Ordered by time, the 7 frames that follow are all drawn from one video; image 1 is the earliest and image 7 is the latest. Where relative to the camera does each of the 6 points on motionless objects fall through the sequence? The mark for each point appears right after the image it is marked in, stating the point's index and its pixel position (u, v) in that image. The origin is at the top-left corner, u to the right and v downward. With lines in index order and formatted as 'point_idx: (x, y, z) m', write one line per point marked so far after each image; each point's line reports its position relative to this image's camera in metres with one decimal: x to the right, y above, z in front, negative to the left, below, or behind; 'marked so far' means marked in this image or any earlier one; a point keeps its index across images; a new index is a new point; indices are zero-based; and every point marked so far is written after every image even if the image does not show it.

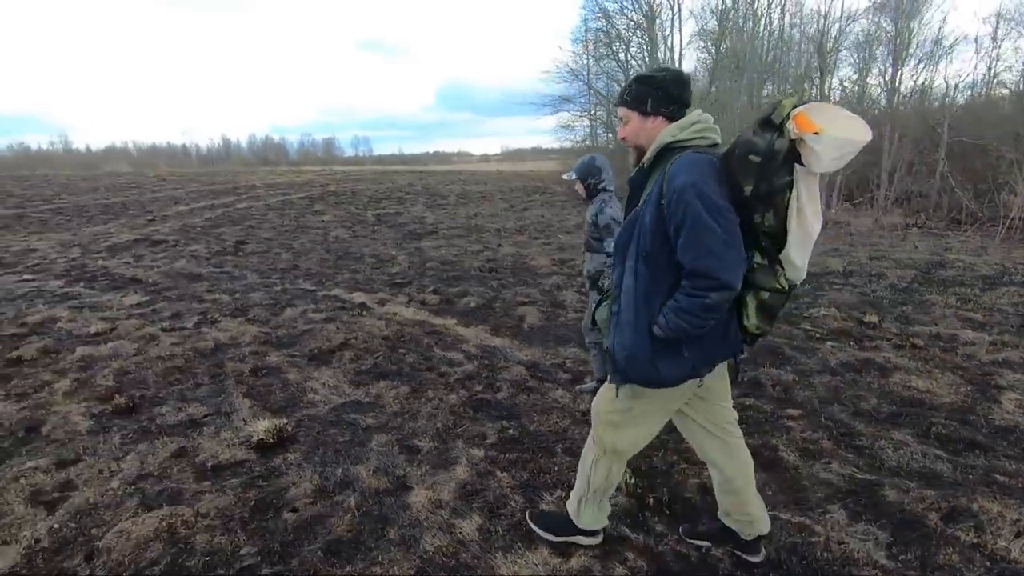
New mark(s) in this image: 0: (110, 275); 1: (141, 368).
0: (-7.6, +0.3, +10.2) m
1: (-3.5, -0.8, +5.1) m
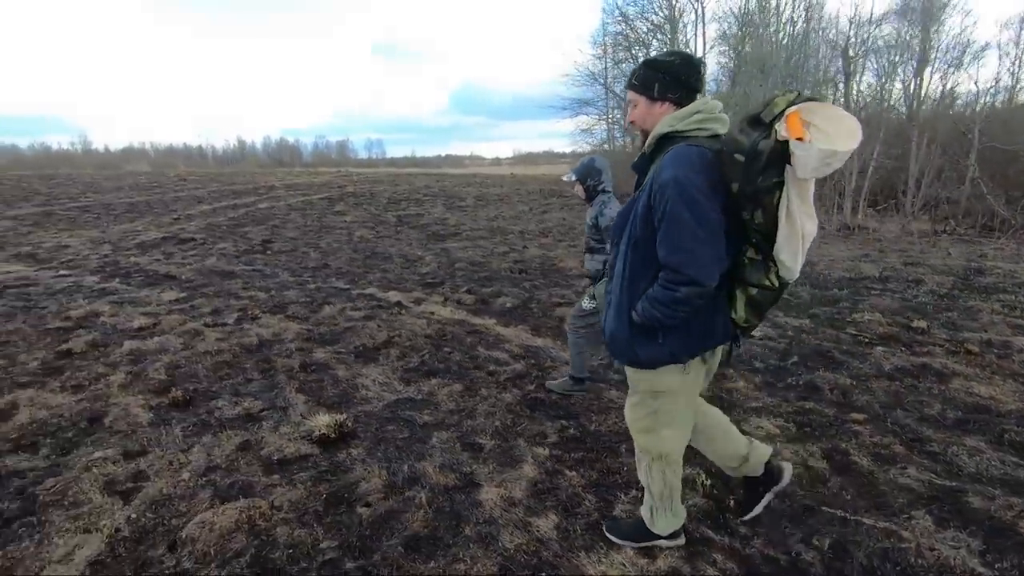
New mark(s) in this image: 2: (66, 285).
0: (-7.1, +0.3, +10.3) m
1: (-3.1, -0.7, +5.1) m
2: (-7.6, 0.0, +9.1) m
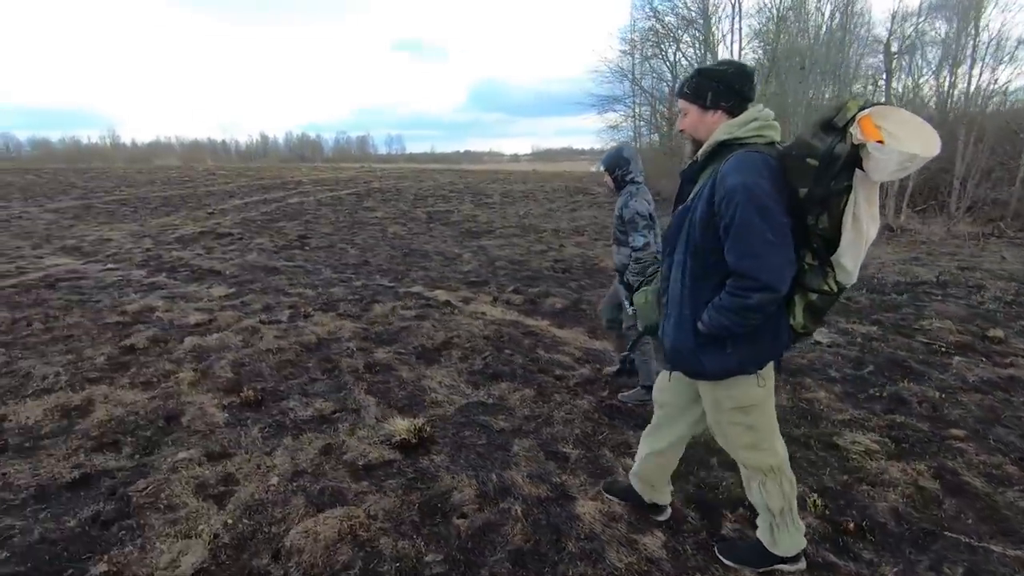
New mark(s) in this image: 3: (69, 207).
0: (-6.3, +0.4, +10.4) m
1: (-2.4, -0.7, +5.1) m
2: (-6.9, +0.2, +9.2) m
3: (-16.3, +3.0, +19.6) m
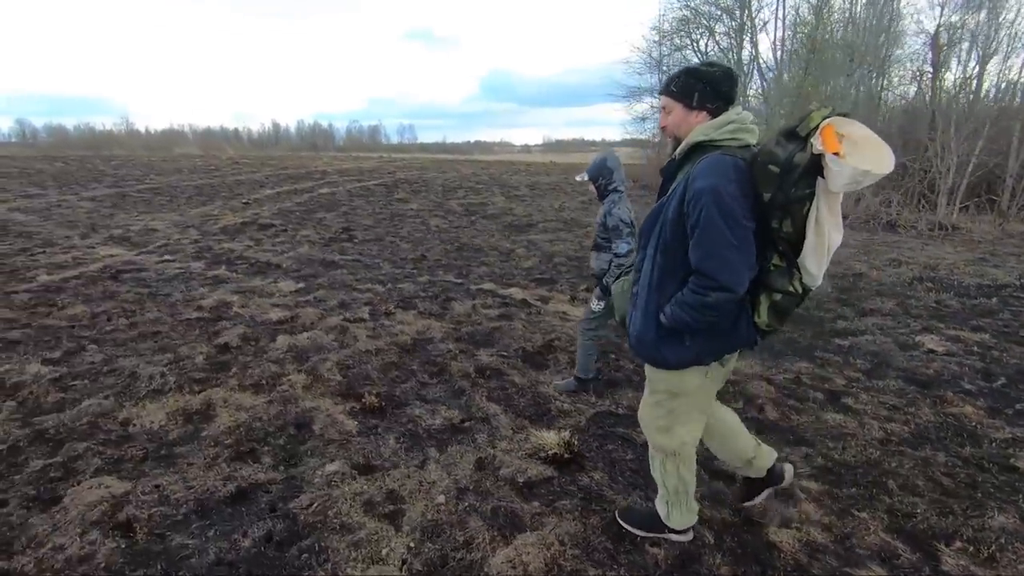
0: (-5.2, +0.6, +10.3) m
1: (-1.4, -0.7, +5.0) m
2: (-5.7, +0.3, +9.1) m
3: (-14.9, +3.4, +19.6) m
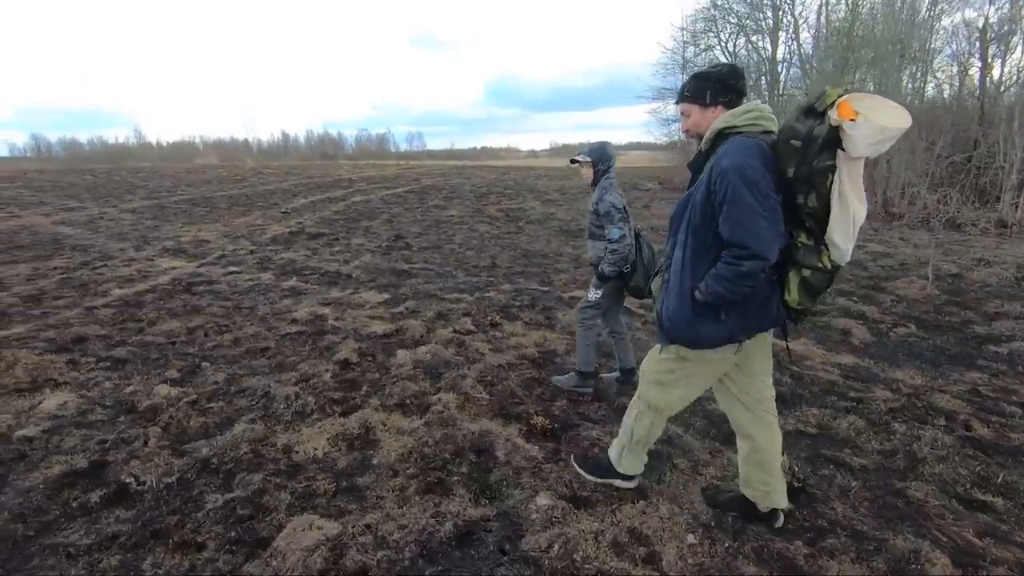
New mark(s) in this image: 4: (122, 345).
0: (-3.8, +0.4, +10.1) m
1: (-0.1, -0.8, +4.7) m
2: (-4.4, +0.1, +8.9) m
3: (-13.5, +2.9, +19.6) m
4: (-4.2, -0.6, +5.8) m
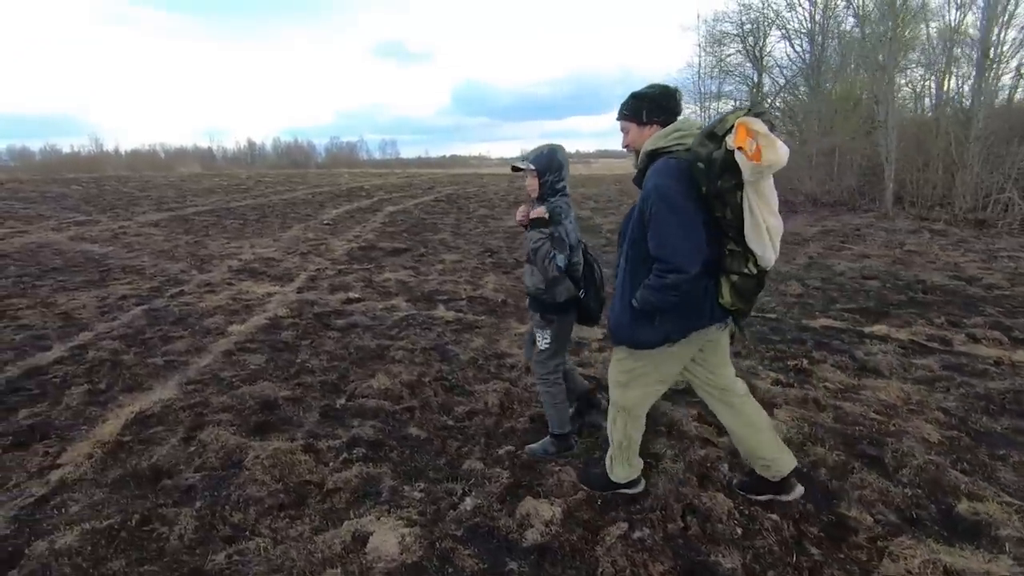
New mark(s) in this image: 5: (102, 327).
0: (-1.1, -0.1, +8.5) m
1: (+2.8, -1.1, +3.3) m
2: (-1.7, -0.4, +7.3) m
3: (-11.3, +2.2, +17.5) m
4: (-1.3, -1.0, +4.2) m
5: (-5.3, -0.5, +6.9) m
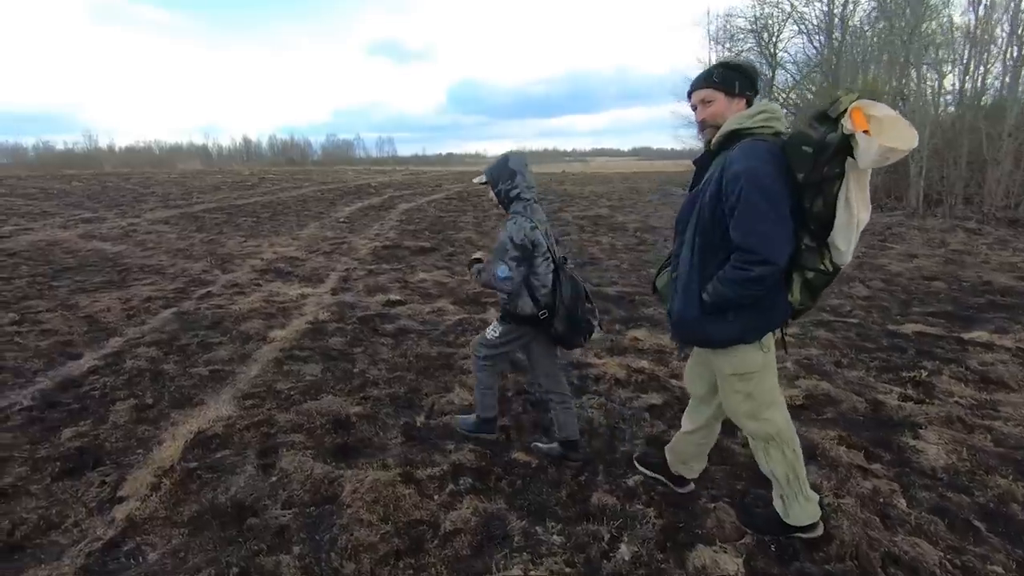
0: (-0.4, -0.1, +8.1) m
1: (+3.6, -1.1, +2.9) m
2: (-0.9, -0.4, +6.9) m
3: (-10.7, +2.2, +17.0) m
4: (-0.6, -1.0, +3.8) m
5: (-4.6, -0.5, +6.4) m
